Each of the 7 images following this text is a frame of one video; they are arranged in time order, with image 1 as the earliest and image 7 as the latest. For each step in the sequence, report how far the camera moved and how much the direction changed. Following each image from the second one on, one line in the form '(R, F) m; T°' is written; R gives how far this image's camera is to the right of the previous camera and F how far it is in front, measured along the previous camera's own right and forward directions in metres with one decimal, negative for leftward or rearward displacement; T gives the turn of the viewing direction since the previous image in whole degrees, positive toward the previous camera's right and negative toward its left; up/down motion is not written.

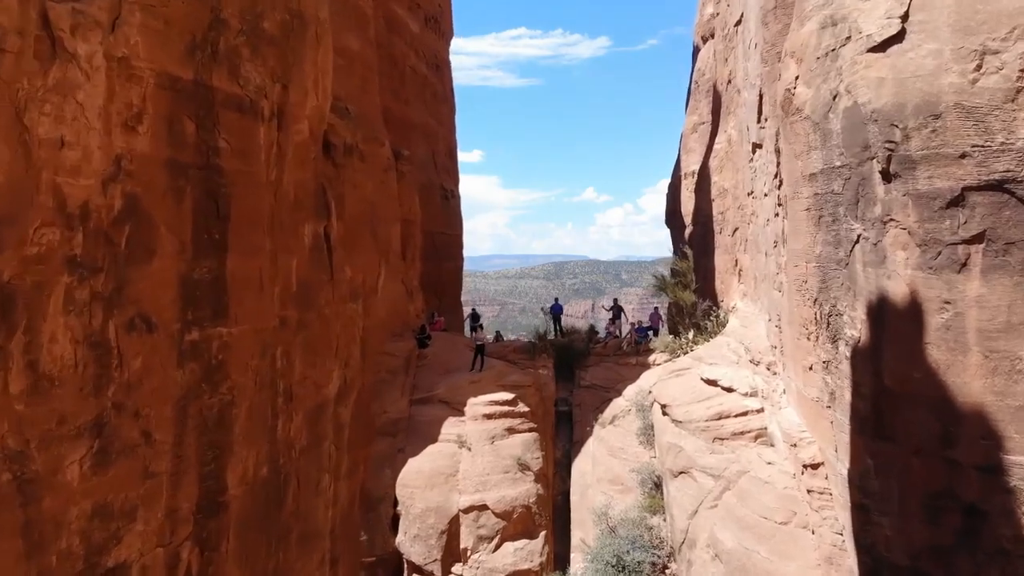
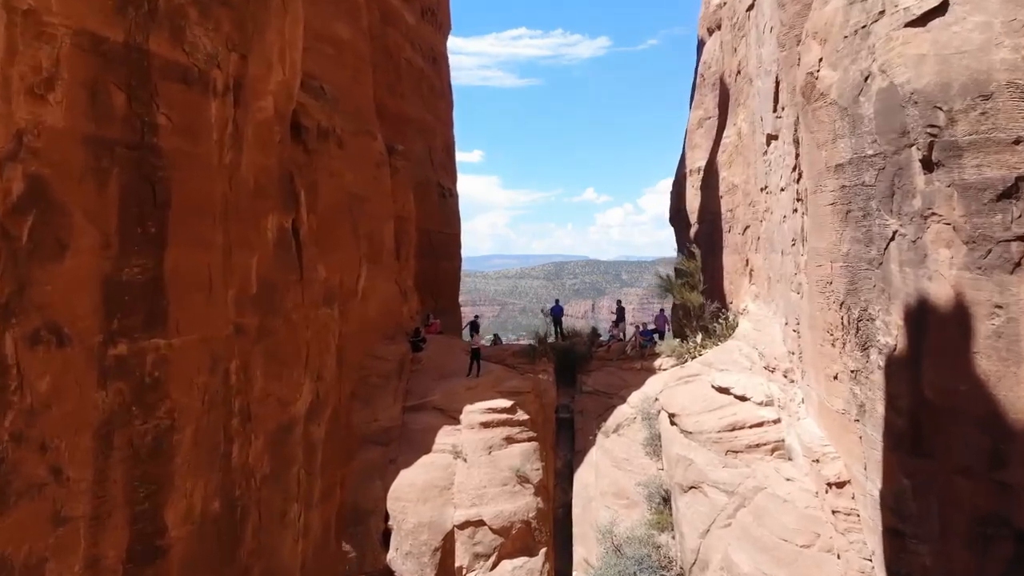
(+0.1, +0.8) m; 0°
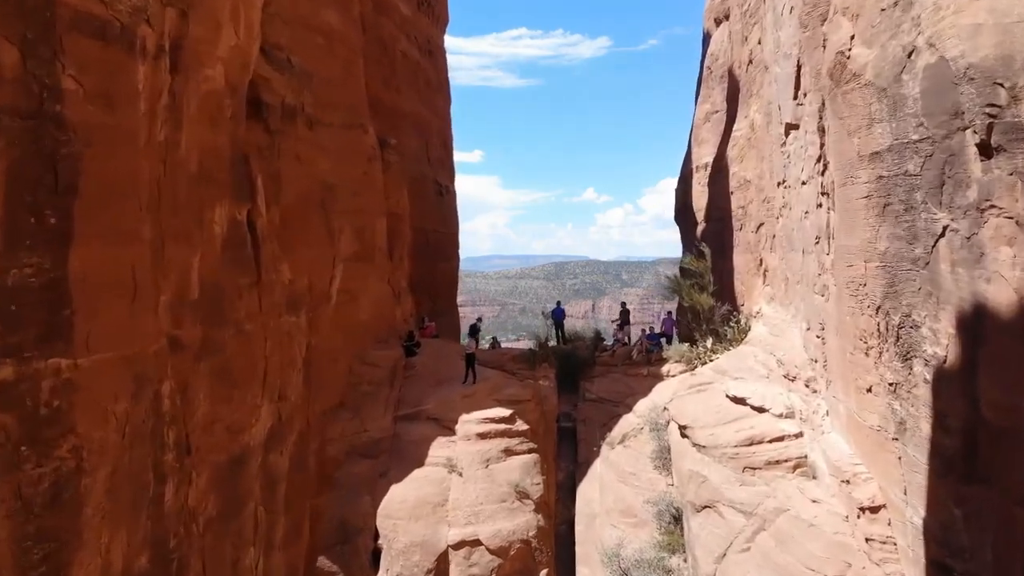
(0.0, +0.8) m; 0°
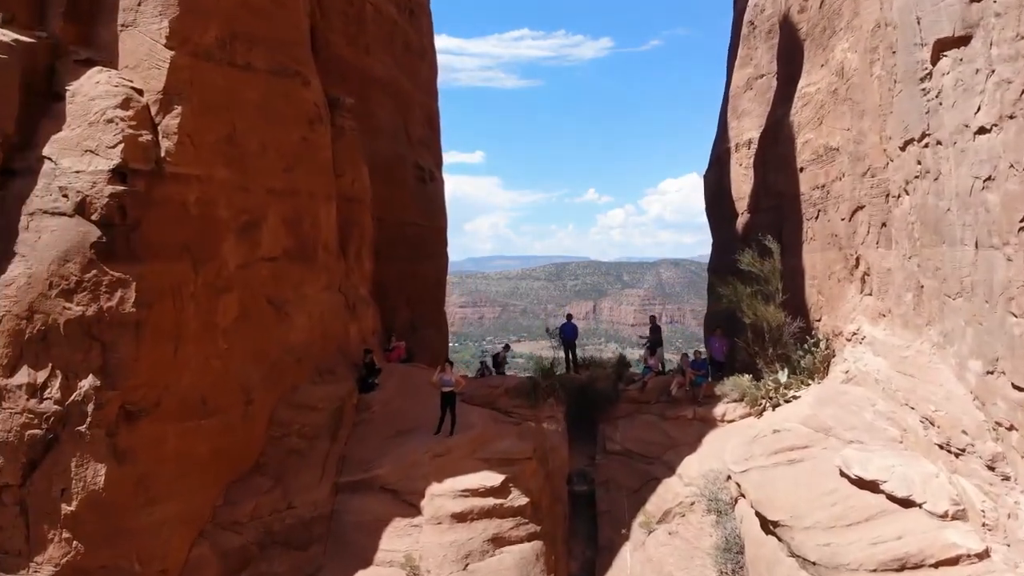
(+0.2, +3.8) m; 0°
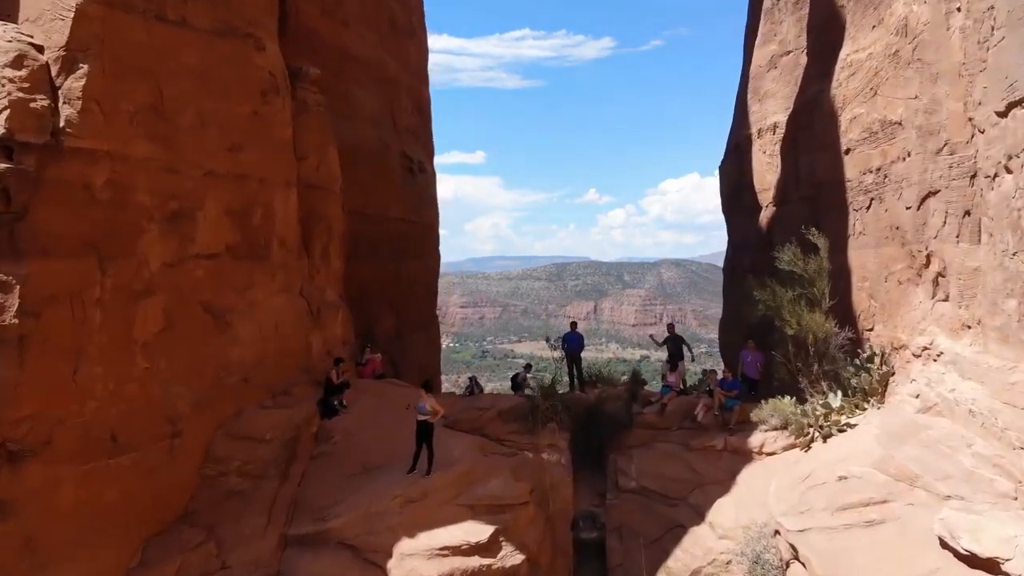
(+0.2, +1.7) m; 0°
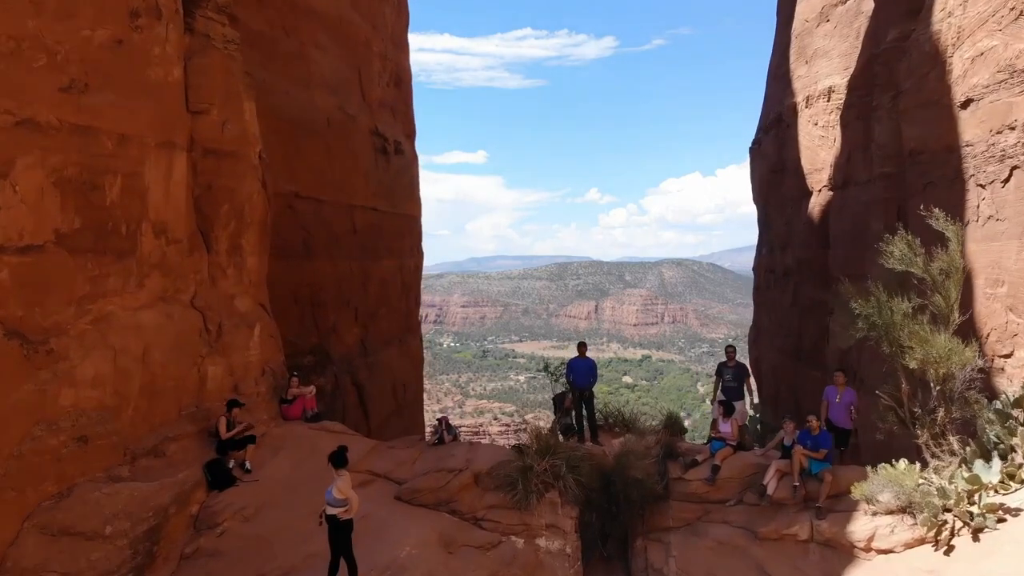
(+0.3, +2.7) m; 0°
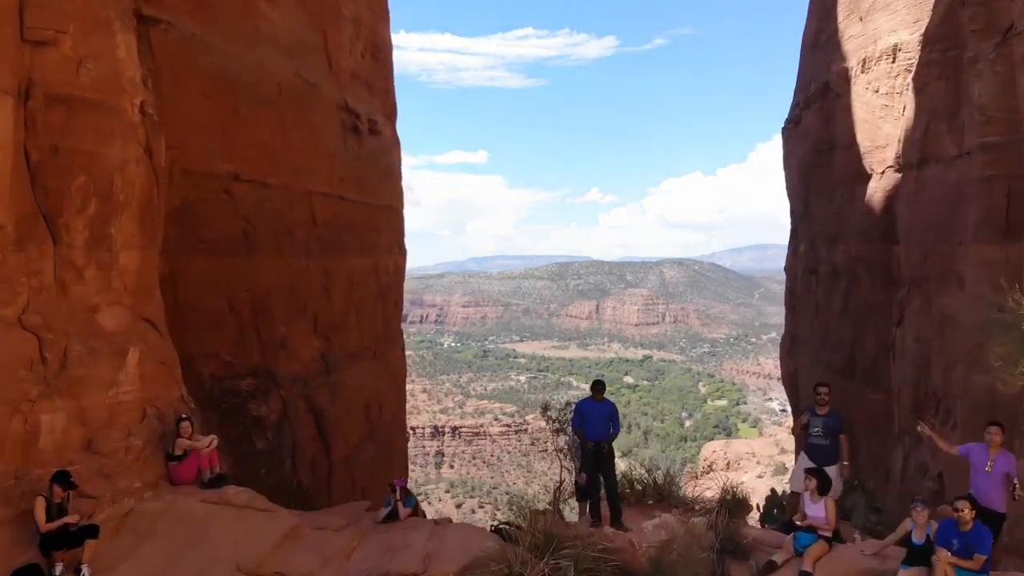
(+0.2, +2.0) m; 0°
